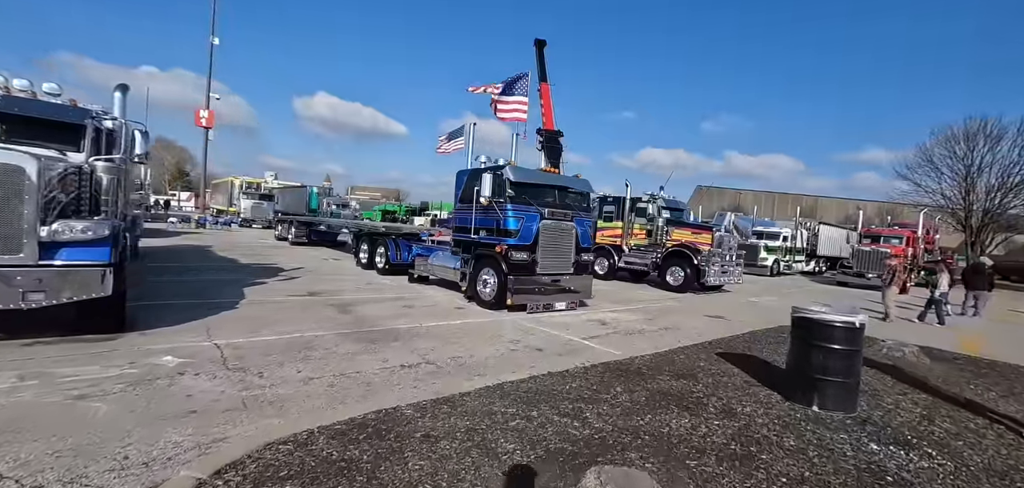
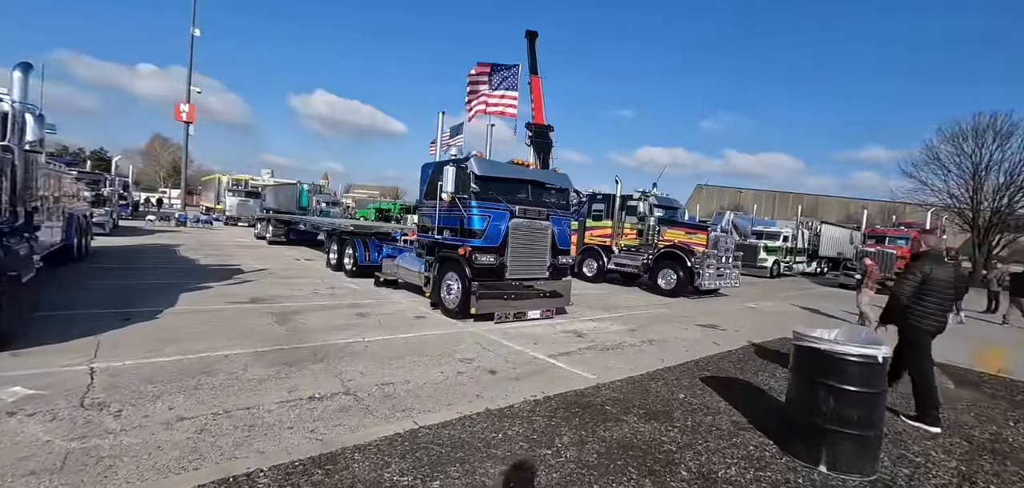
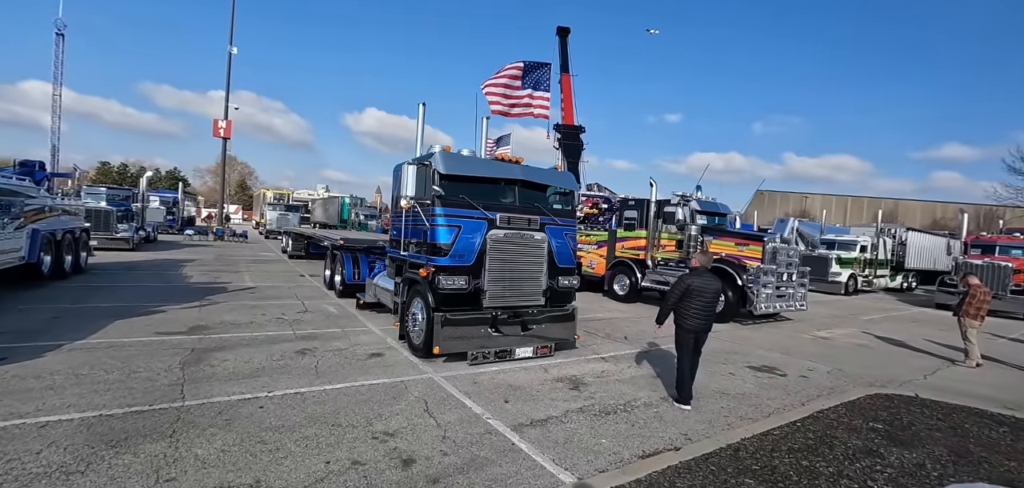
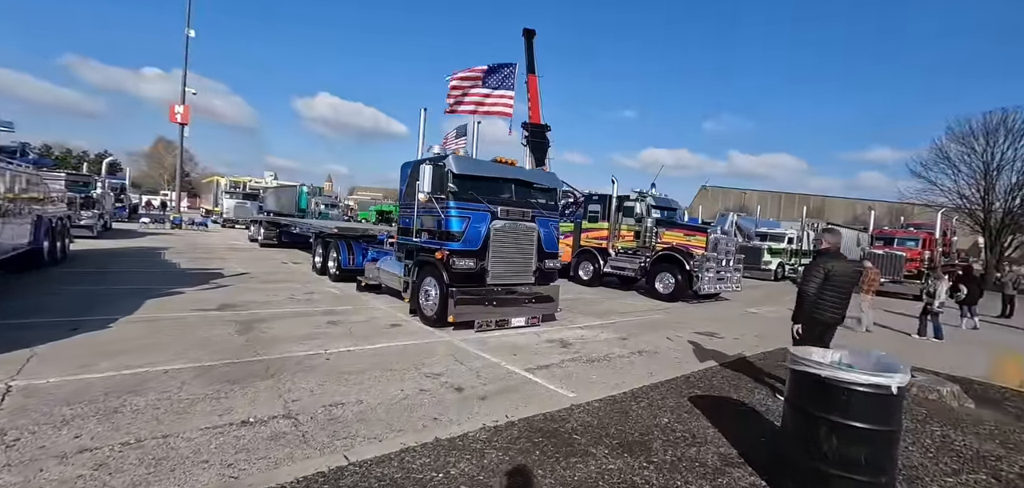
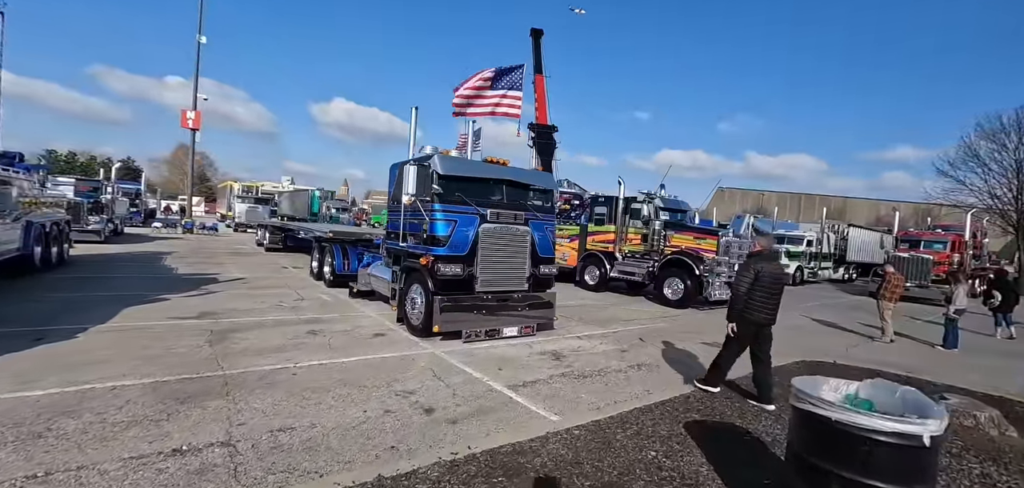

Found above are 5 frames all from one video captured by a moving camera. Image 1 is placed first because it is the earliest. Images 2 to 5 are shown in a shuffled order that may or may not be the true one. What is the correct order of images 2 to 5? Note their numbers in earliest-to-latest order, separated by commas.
2, 4, 5, 3
